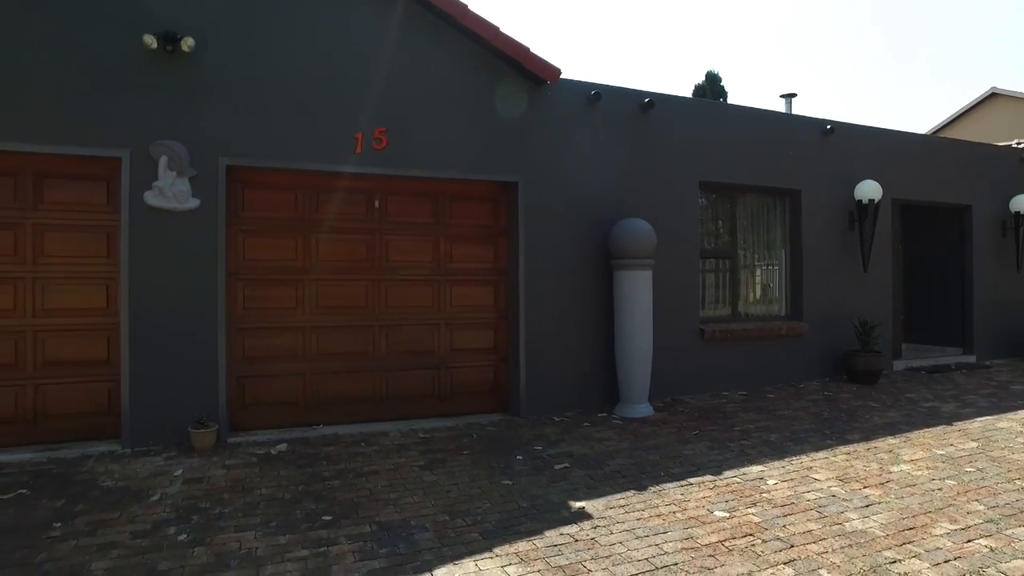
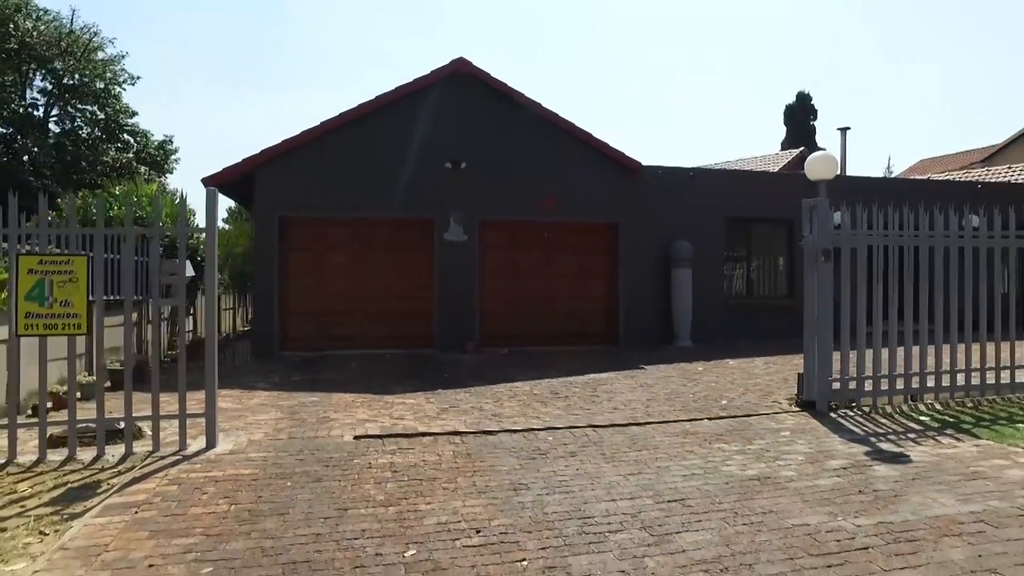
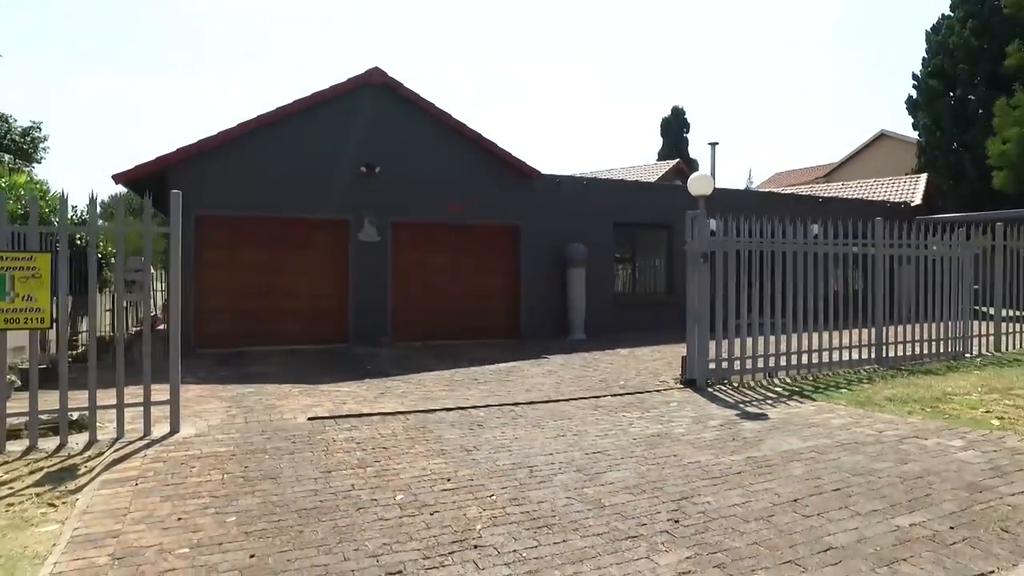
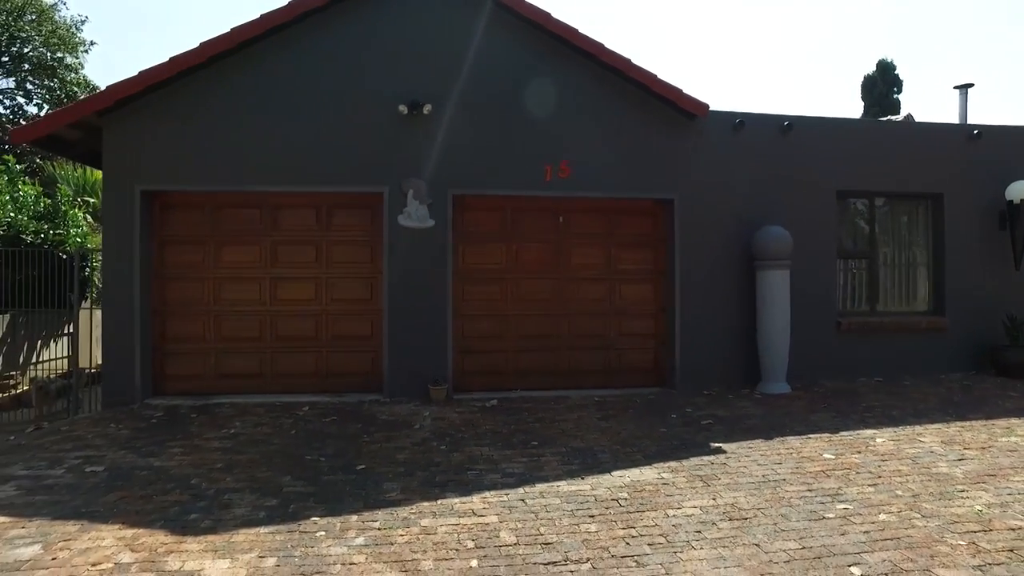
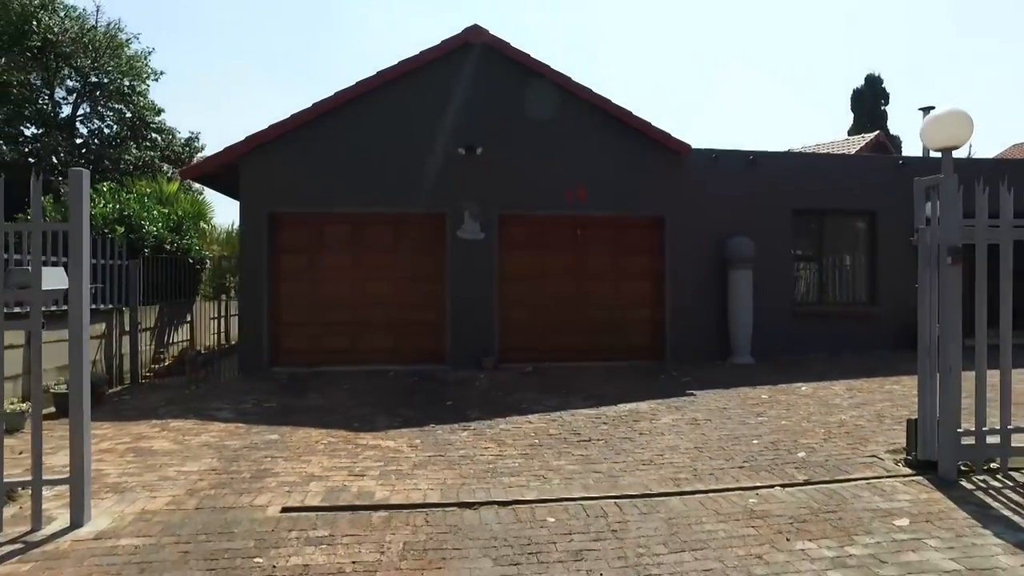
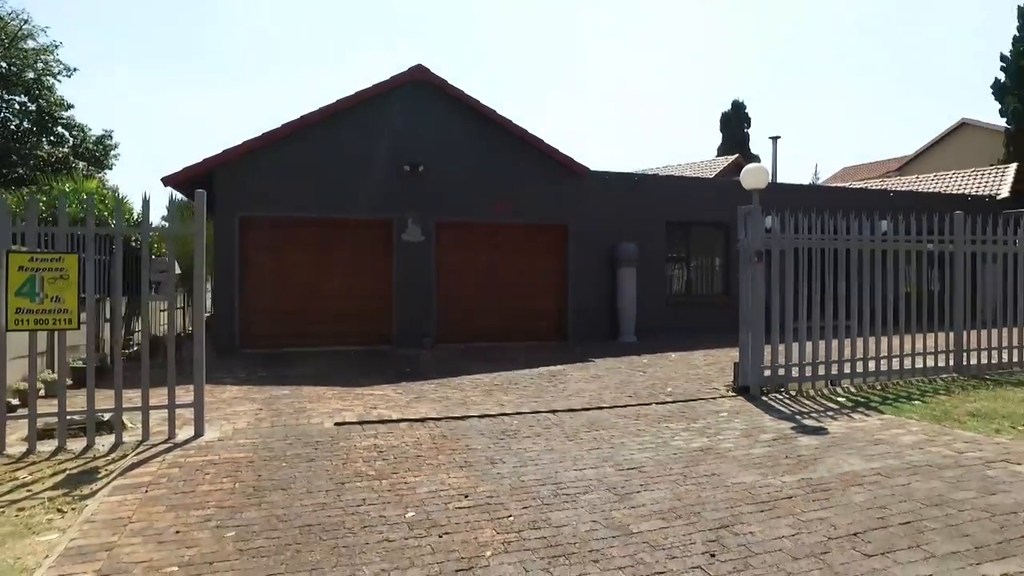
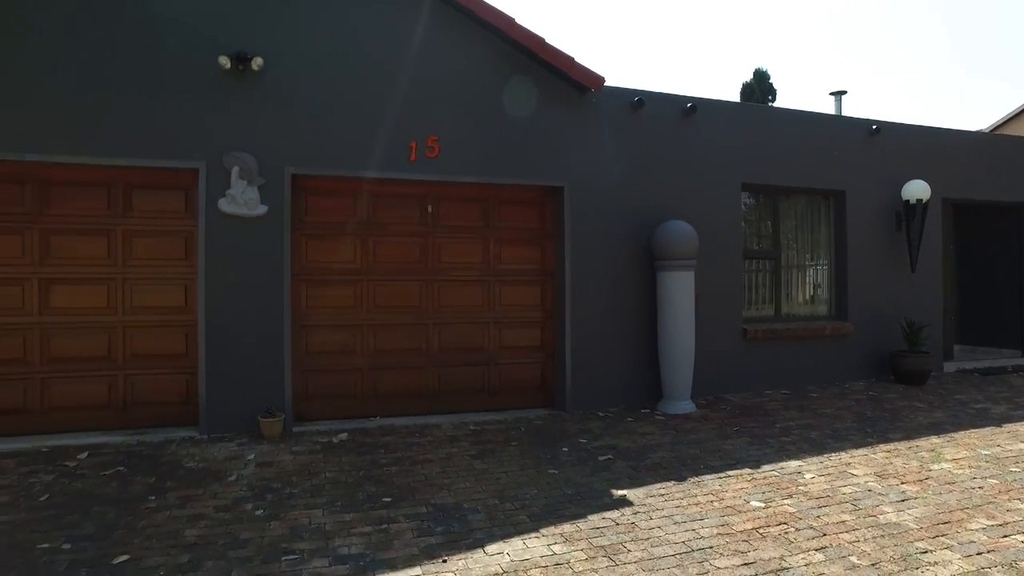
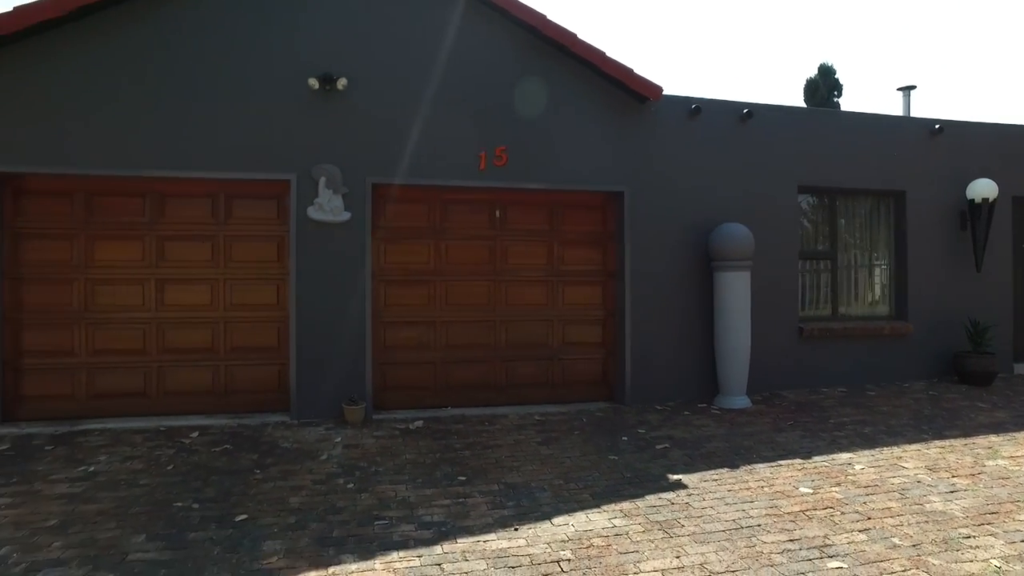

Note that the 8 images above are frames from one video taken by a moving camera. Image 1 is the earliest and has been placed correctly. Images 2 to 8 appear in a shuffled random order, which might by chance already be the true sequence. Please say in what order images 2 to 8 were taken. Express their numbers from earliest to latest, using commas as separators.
7, 8, 4, 5, 2, 6, 3
